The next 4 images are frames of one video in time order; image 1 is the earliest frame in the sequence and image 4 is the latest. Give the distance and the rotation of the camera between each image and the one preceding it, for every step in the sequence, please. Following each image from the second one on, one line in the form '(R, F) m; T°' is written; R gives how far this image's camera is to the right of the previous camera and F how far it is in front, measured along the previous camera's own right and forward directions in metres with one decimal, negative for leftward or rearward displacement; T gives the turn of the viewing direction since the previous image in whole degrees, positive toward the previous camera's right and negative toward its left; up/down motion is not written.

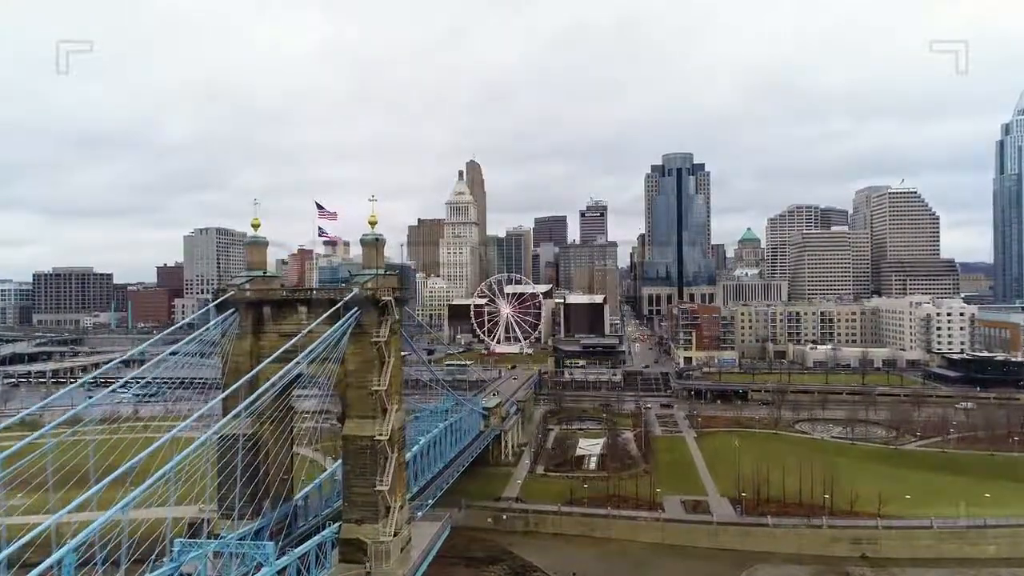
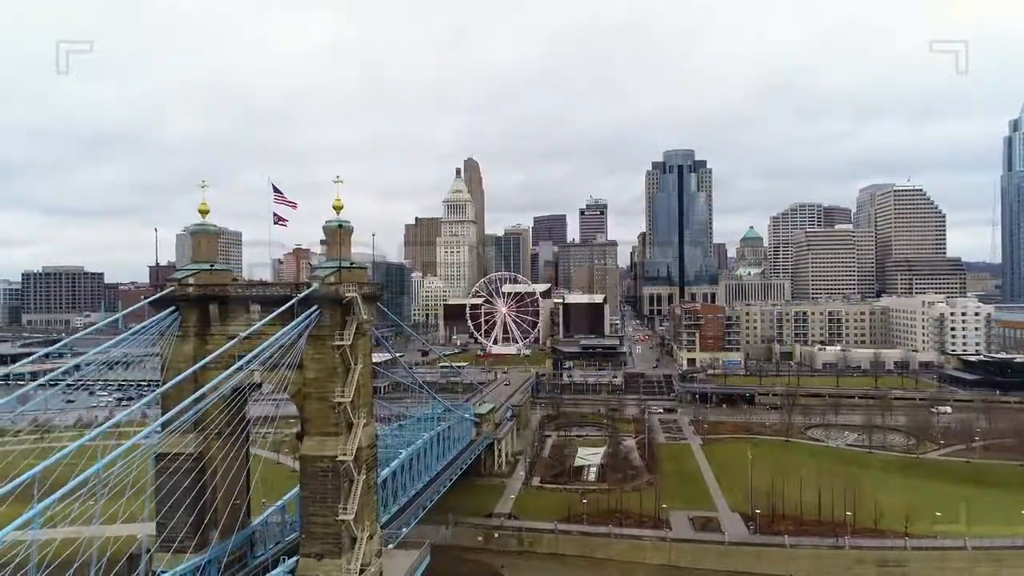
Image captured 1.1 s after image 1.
(+0.3, +2.7) m; 0°
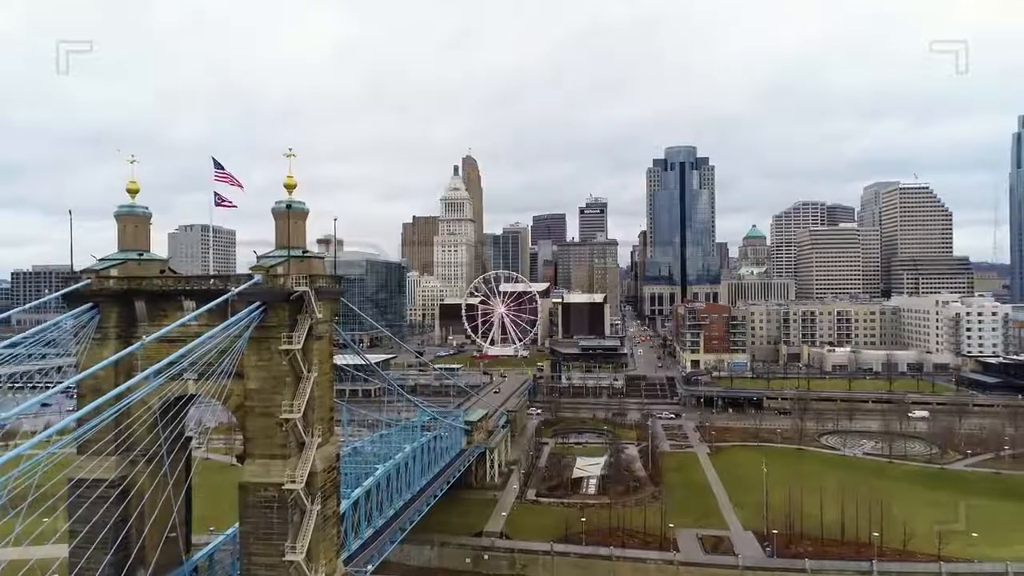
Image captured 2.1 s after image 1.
(+0.3, +2.7) m; 0°
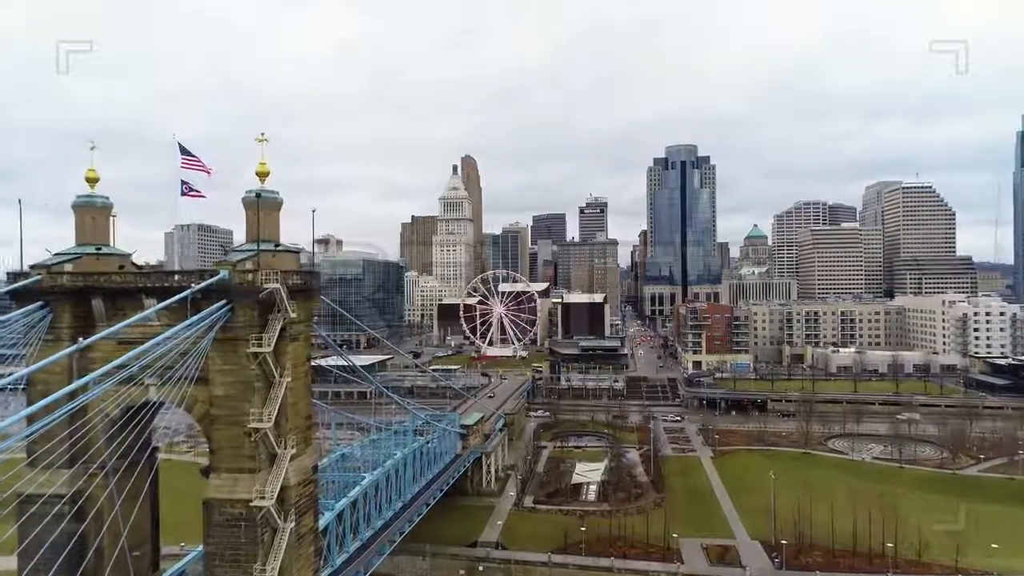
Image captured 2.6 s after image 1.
(+0.1, +1.2) m; 0°
